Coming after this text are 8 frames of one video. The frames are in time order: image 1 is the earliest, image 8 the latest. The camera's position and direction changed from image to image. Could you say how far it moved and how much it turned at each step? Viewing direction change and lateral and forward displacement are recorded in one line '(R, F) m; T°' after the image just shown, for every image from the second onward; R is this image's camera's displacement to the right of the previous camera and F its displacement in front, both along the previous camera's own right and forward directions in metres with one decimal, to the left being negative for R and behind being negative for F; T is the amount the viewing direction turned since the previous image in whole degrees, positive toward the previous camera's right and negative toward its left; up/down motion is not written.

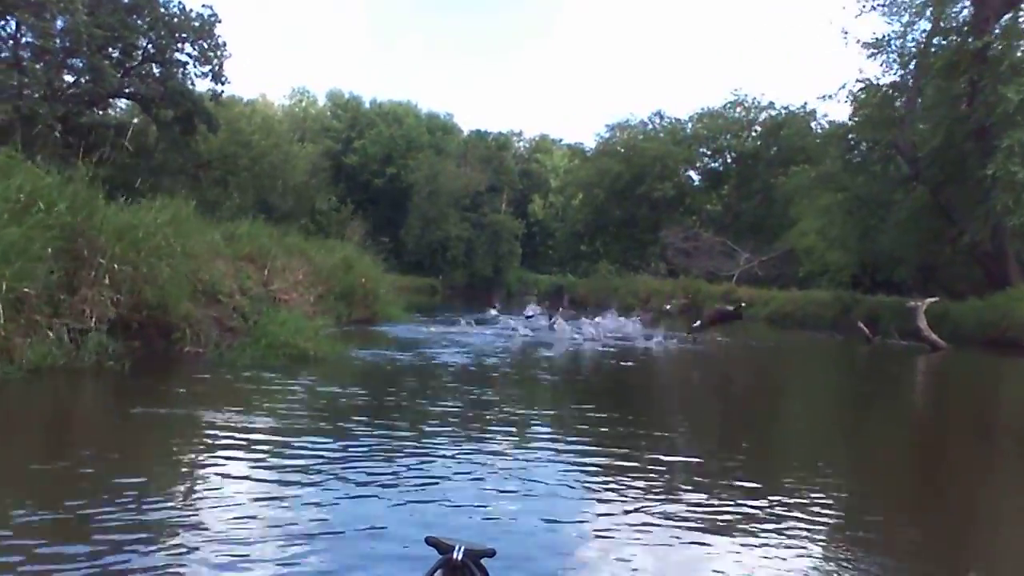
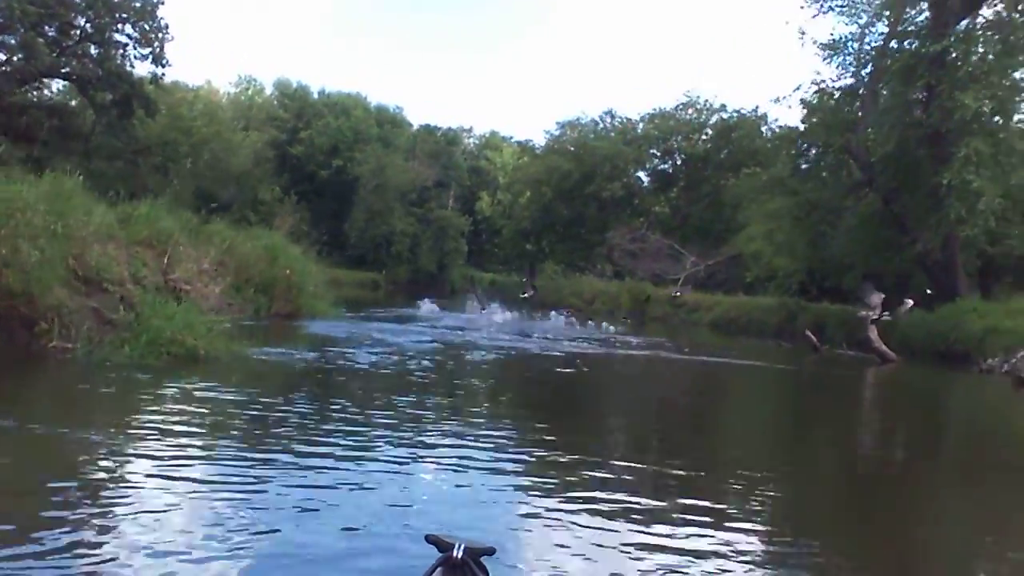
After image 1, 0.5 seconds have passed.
(+0.1, +0.8) m; +3°
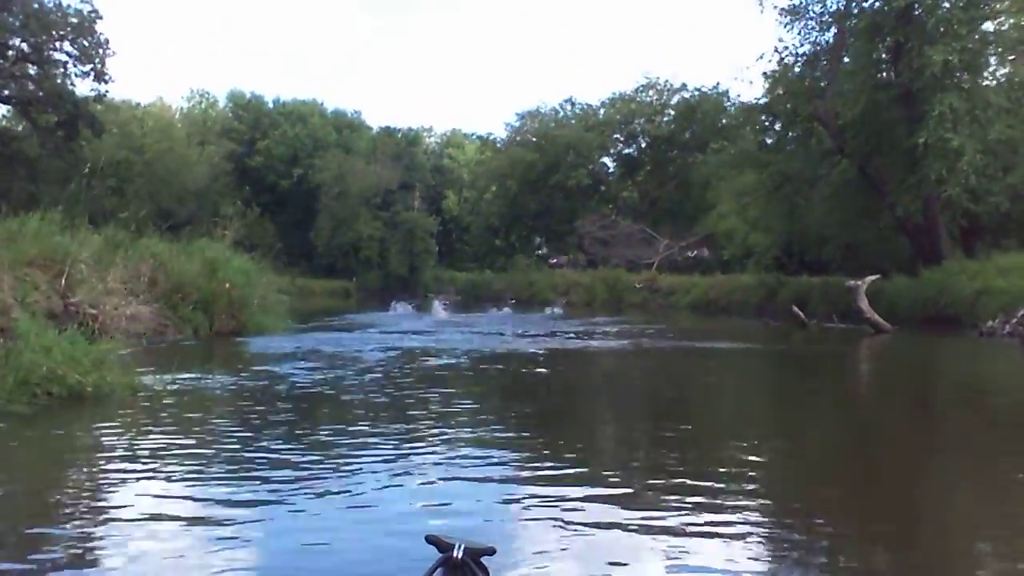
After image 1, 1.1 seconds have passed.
(+0.1, +1.0) m; +1°
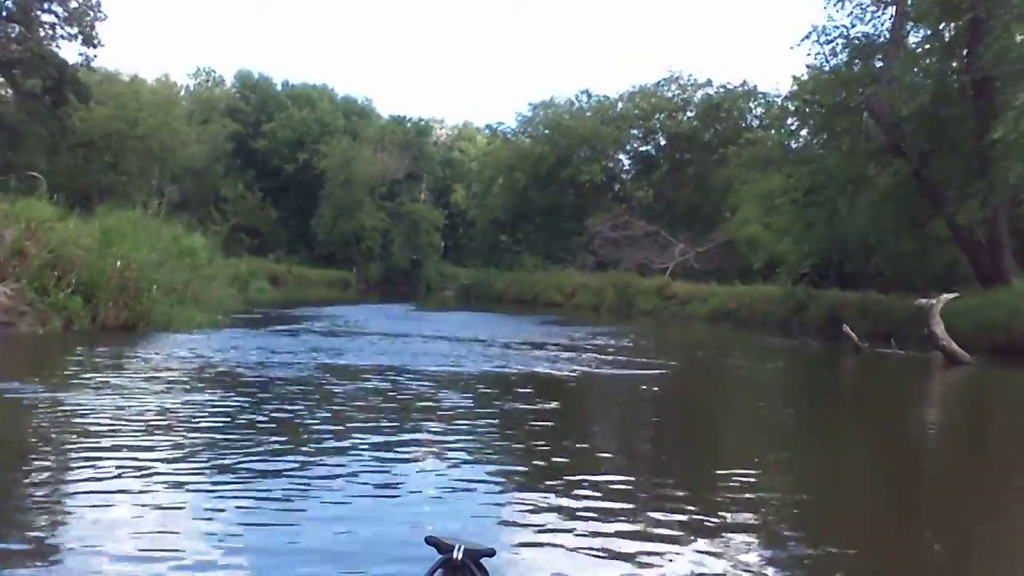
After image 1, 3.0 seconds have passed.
(+0.2, +2.9) m; 0°
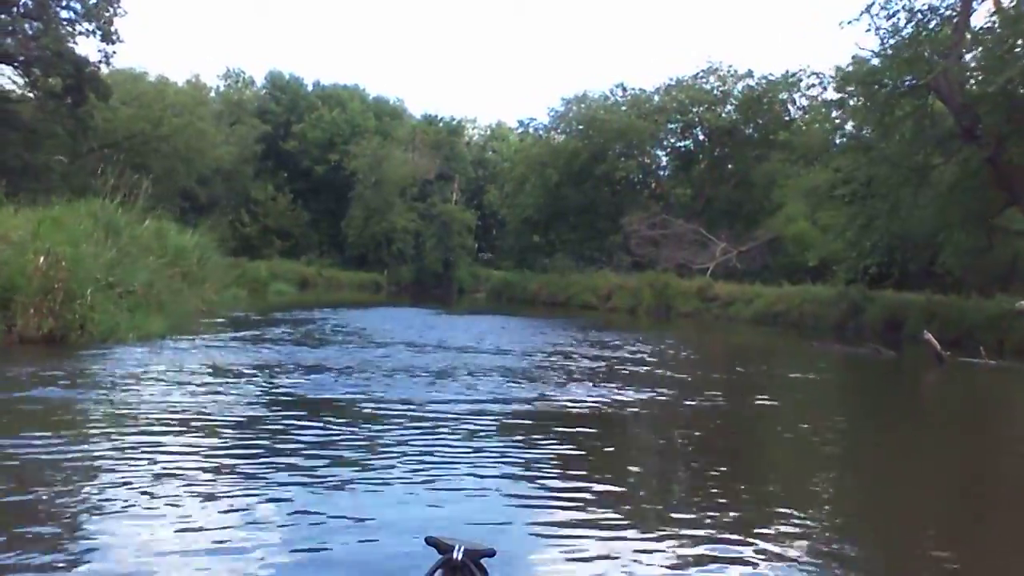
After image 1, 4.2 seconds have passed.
(+0.1, +1.8) m; -2°
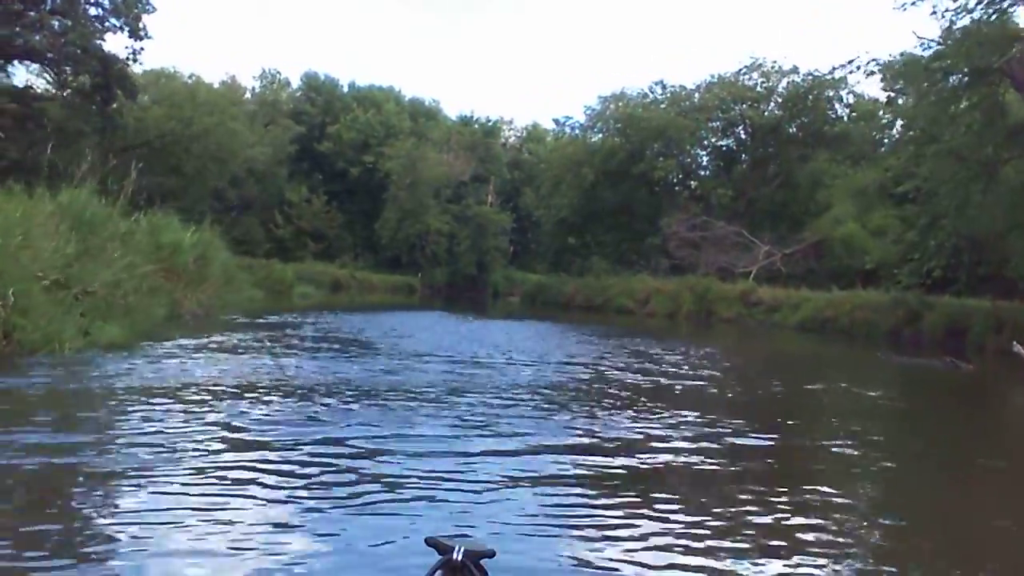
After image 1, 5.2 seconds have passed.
(+0.1, +1.3) m; -2°
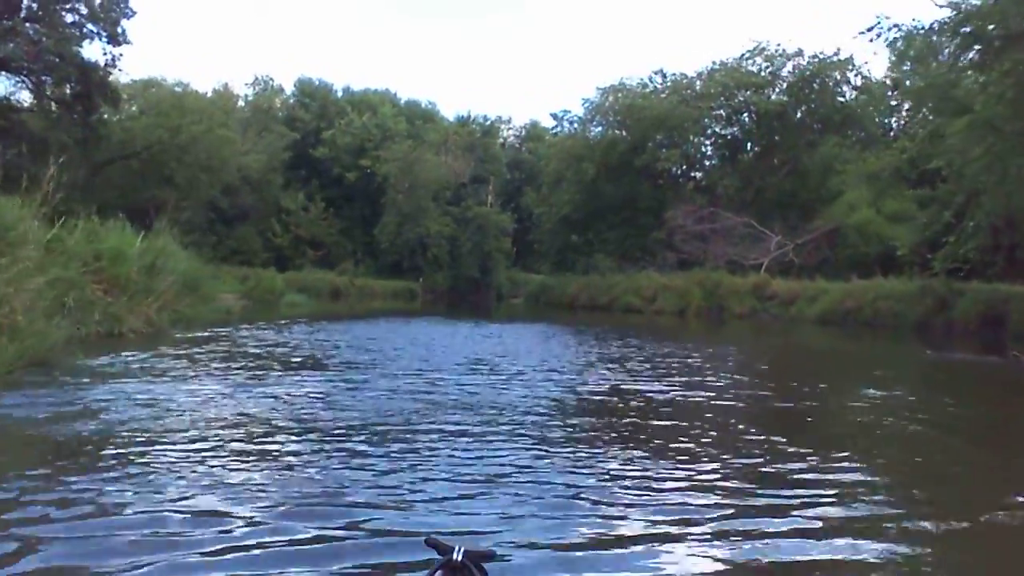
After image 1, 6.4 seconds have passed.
(+0.2, +1.6) m; 0°
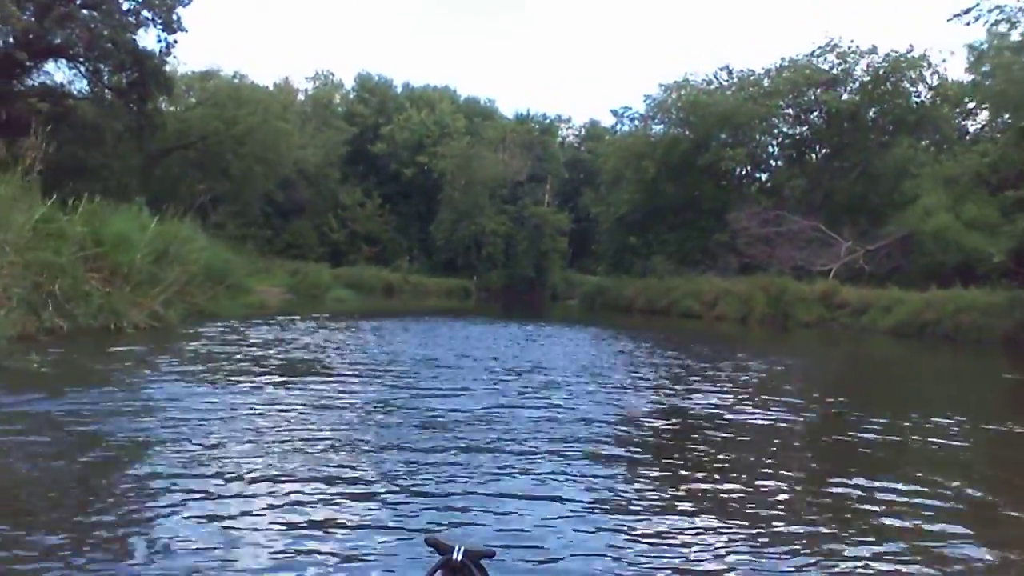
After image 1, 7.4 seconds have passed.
(+0.1, +1.2) m; -3°
